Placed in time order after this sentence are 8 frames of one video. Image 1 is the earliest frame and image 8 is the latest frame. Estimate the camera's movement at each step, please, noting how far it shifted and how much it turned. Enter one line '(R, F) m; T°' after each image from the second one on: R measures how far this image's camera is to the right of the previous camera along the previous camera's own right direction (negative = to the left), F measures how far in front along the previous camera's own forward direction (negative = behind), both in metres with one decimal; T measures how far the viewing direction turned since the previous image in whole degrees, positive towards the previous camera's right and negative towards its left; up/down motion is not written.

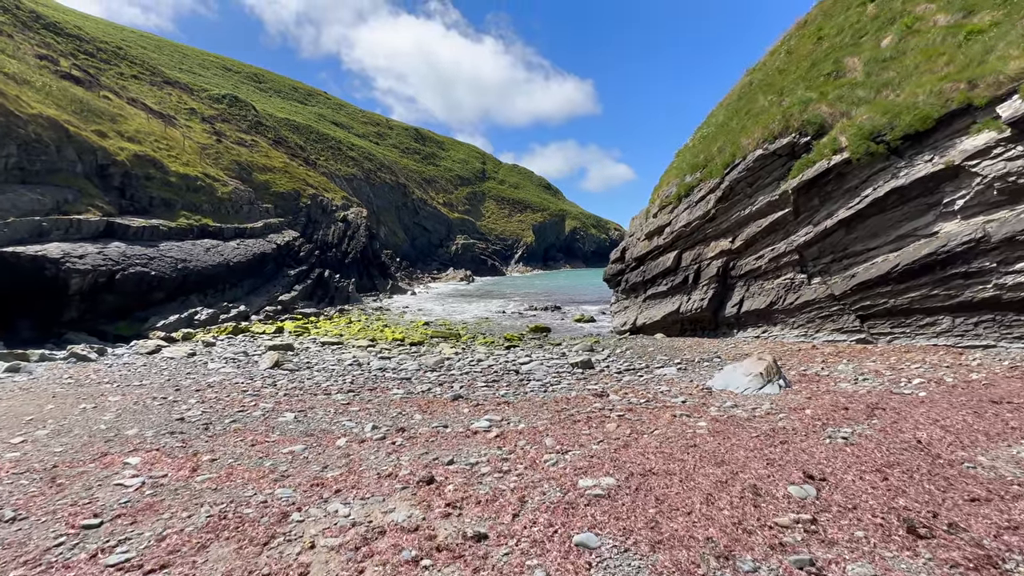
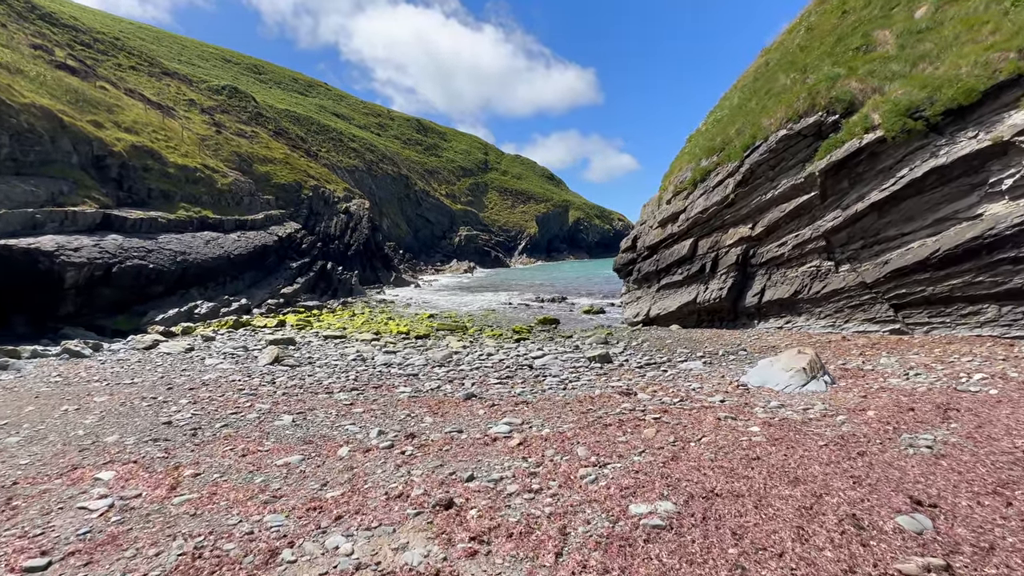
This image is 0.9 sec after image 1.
(-0.3, +0.9) m; 0°
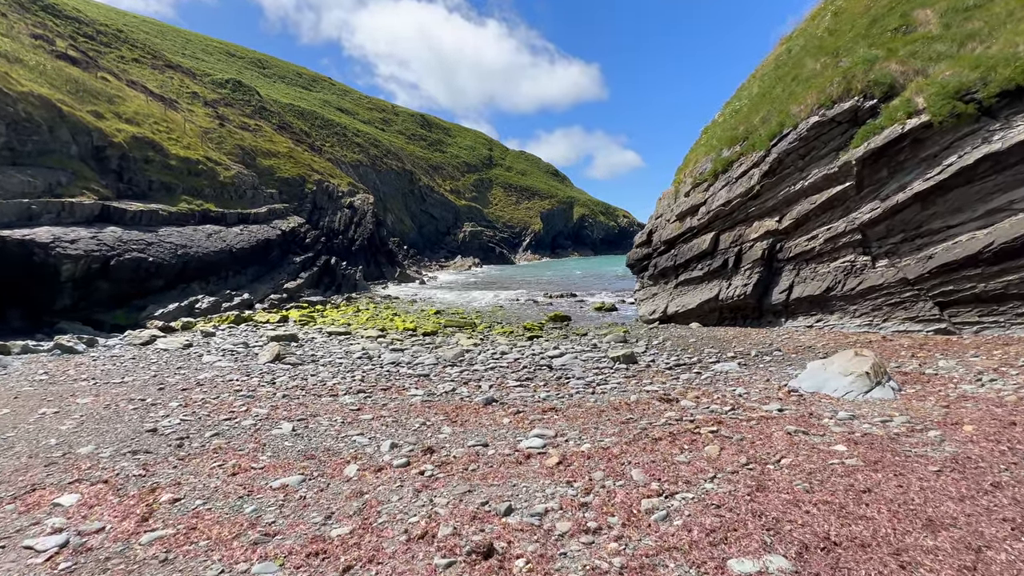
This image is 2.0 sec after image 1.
(-0.4, +1.0) m; 0°
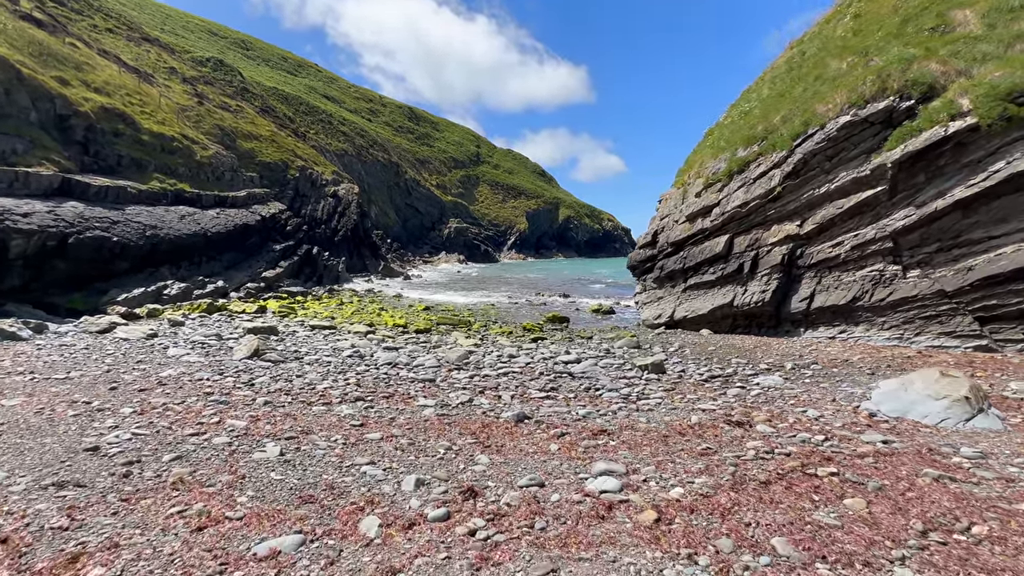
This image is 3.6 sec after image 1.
(-1.0, +1.5) m; +2°
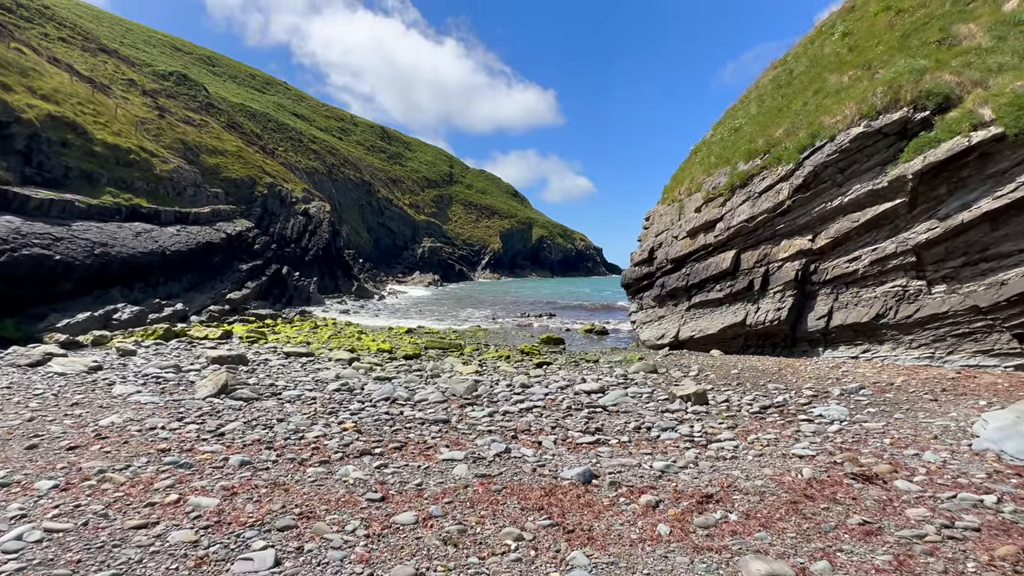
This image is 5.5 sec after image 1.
(-1.1, +1.6) m; +4°
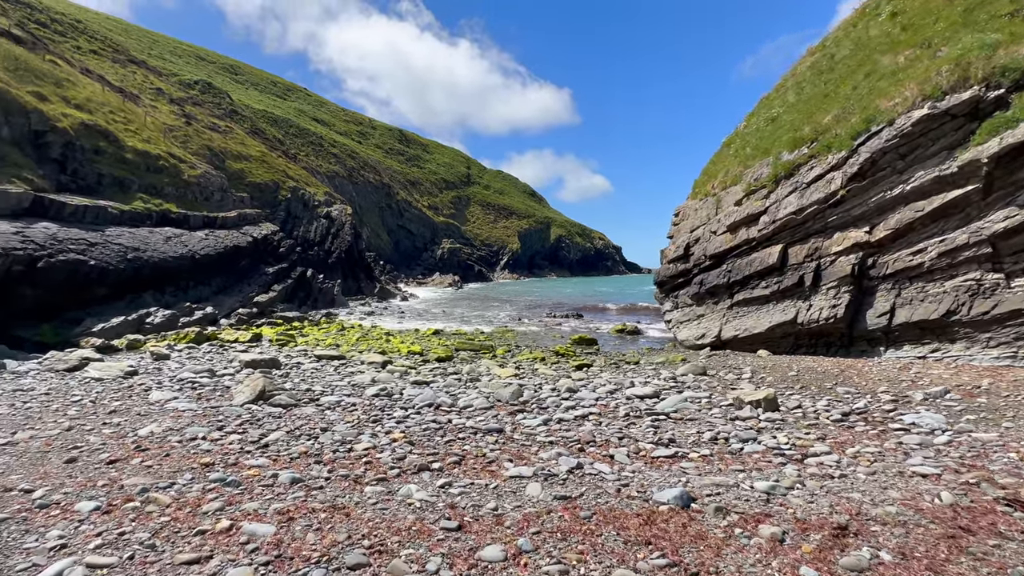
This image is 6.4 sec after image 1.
(-0.7, +0.7) m; -2°
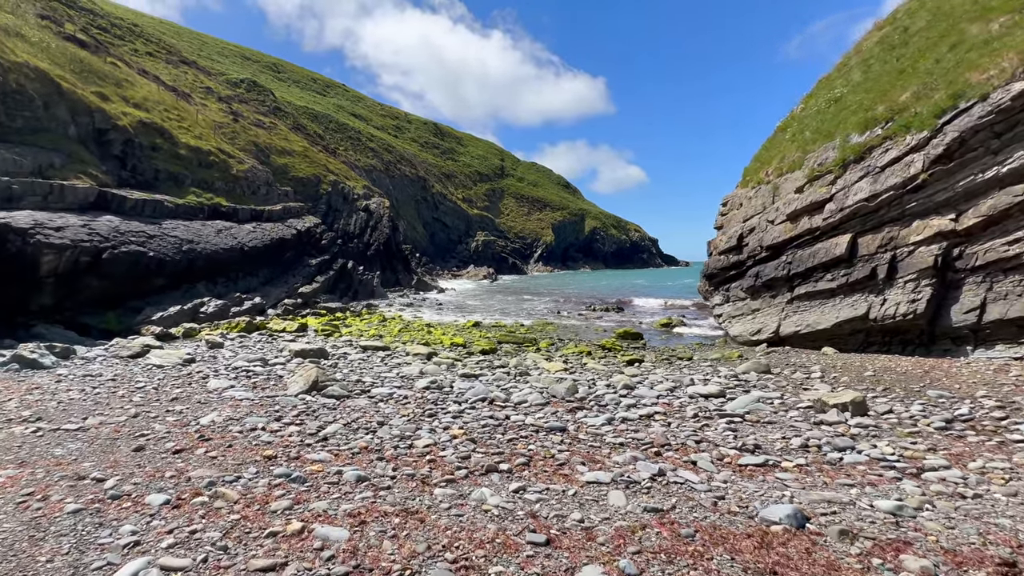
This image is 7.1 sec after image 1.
(-0.6, +0.5) m; -4°
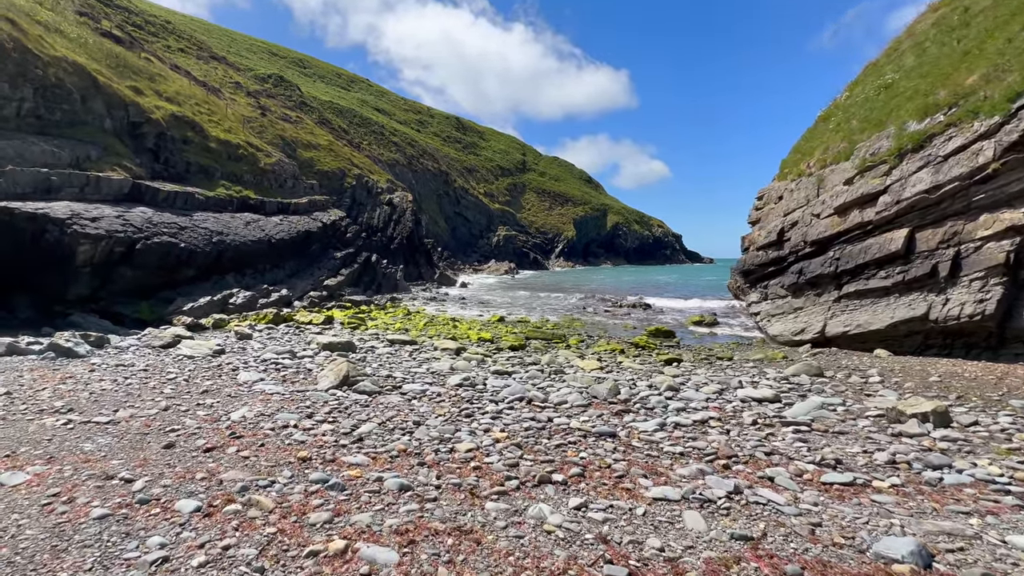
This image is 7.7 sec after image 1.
(-0.4, +0.6) m; -2°
